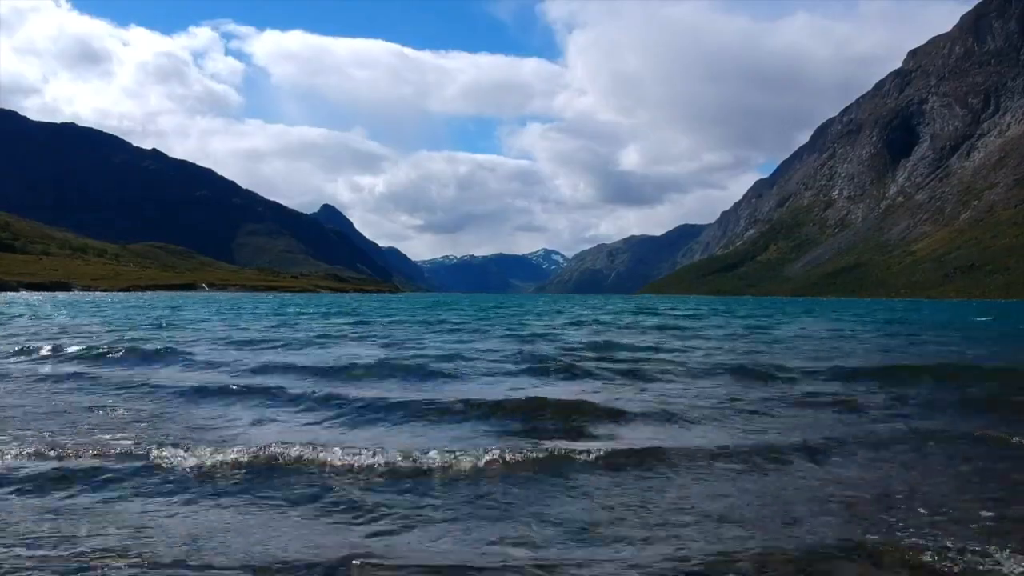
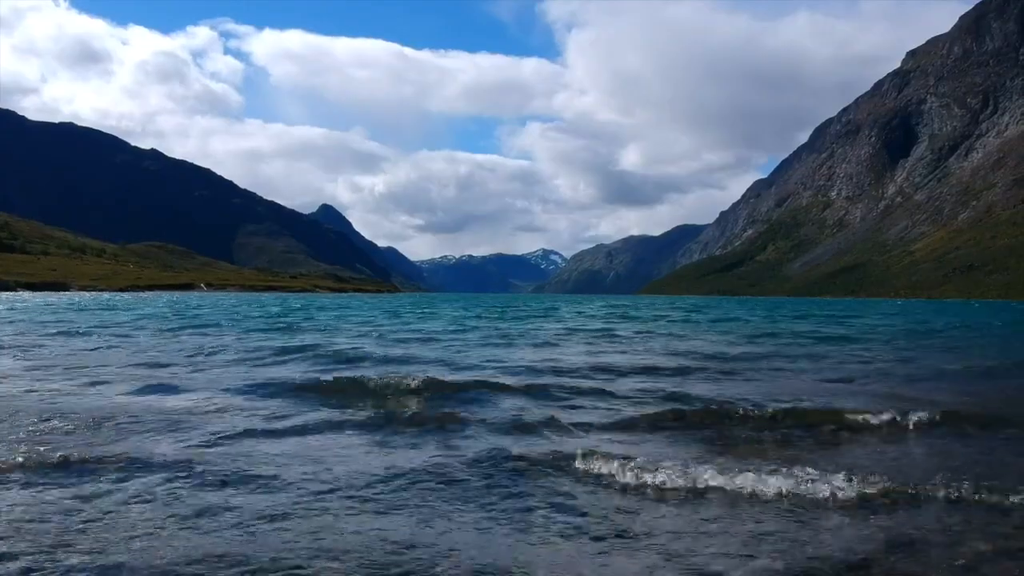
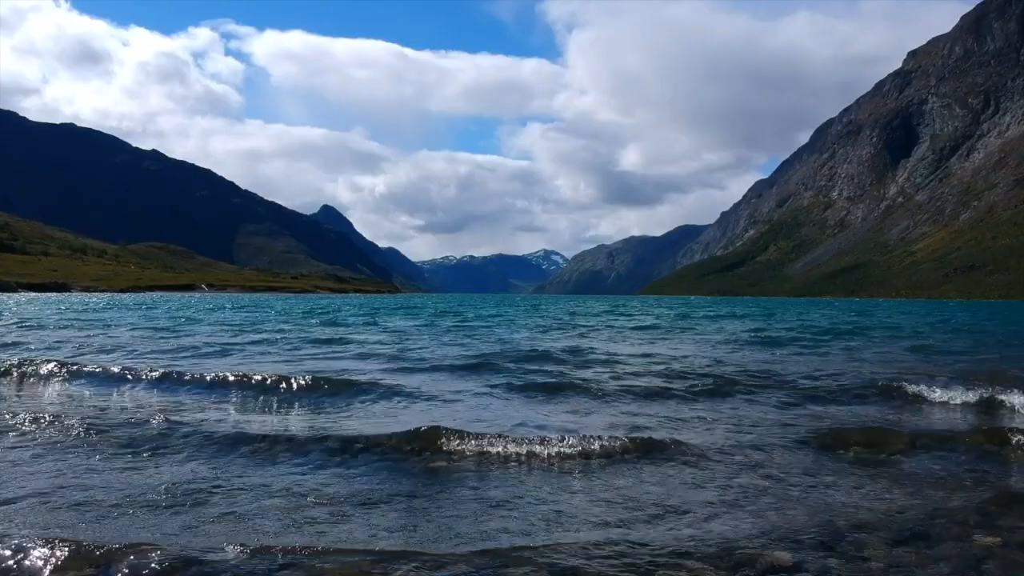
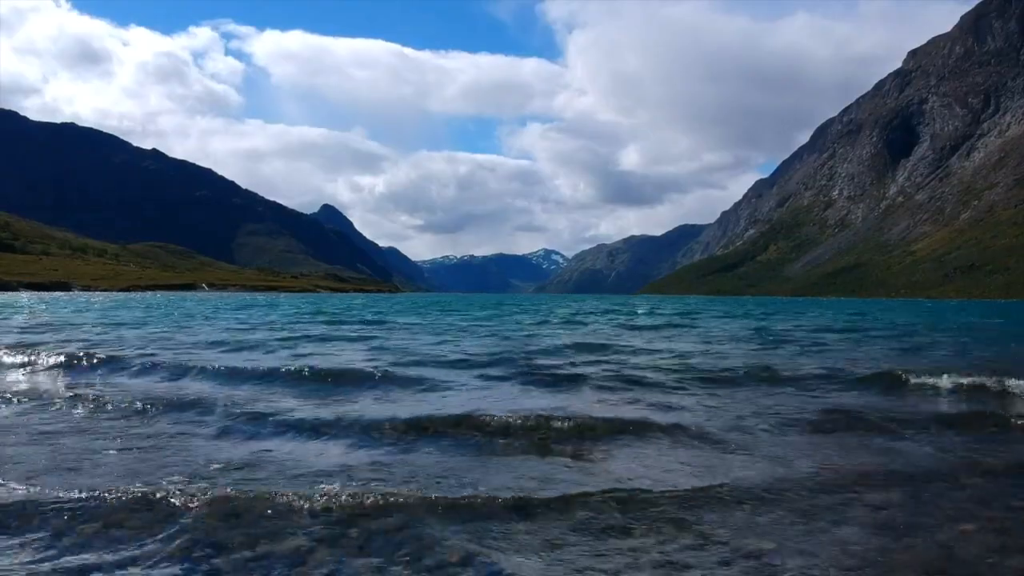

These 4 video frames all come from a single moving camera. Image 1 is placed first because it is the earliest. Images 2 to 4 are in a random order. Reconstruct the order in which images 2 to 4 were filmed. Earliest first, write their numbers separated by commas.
4, 3, 2
